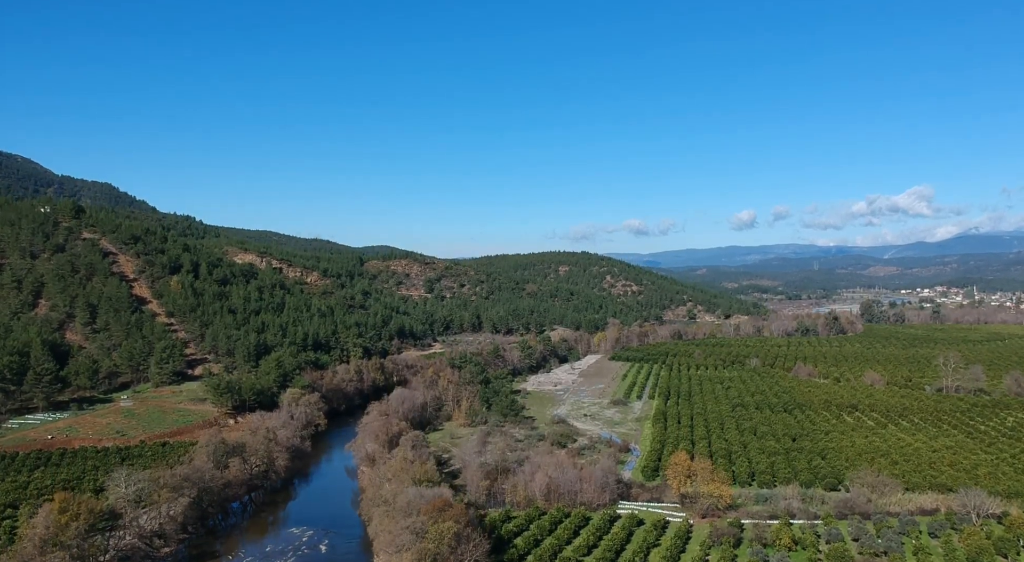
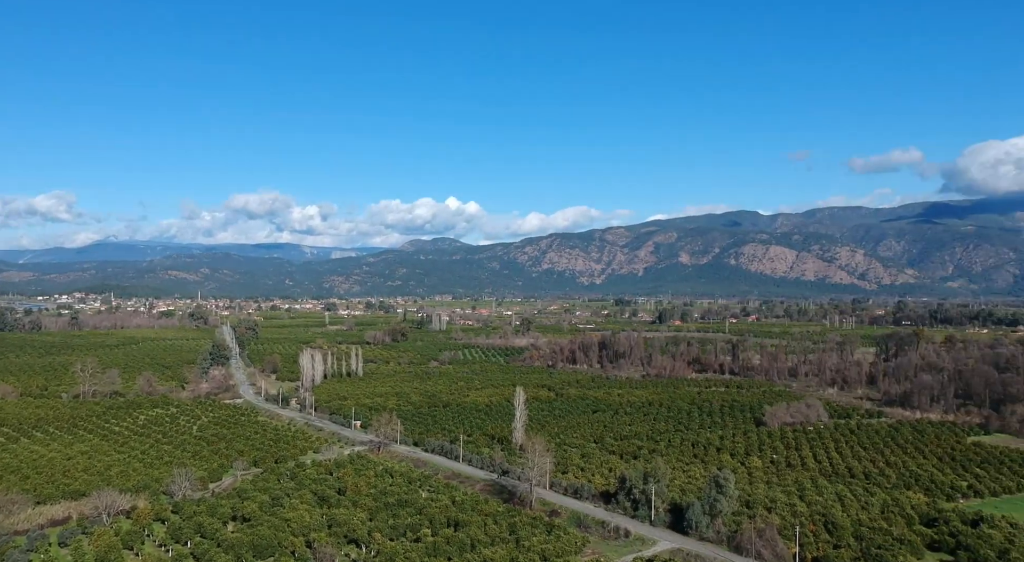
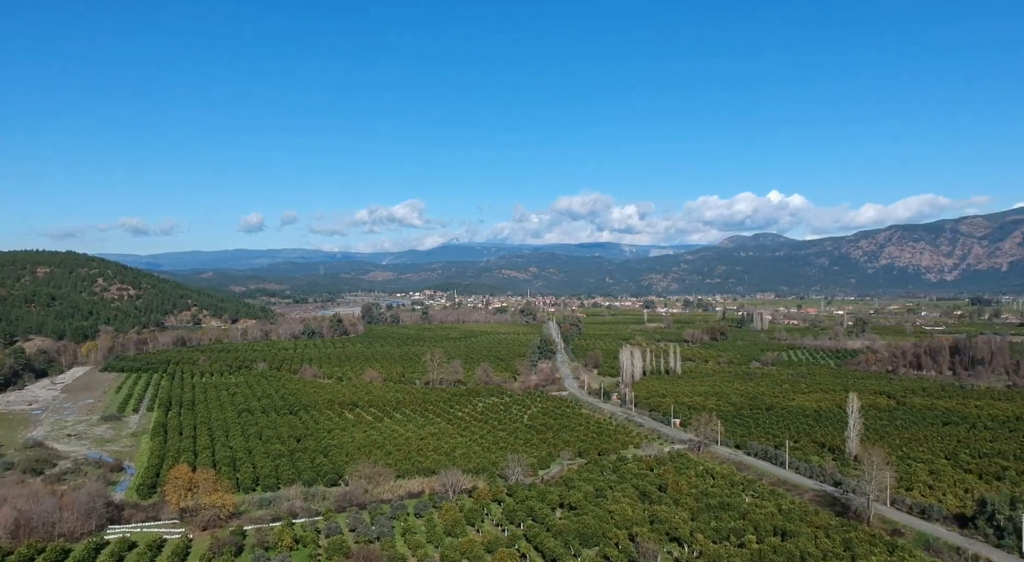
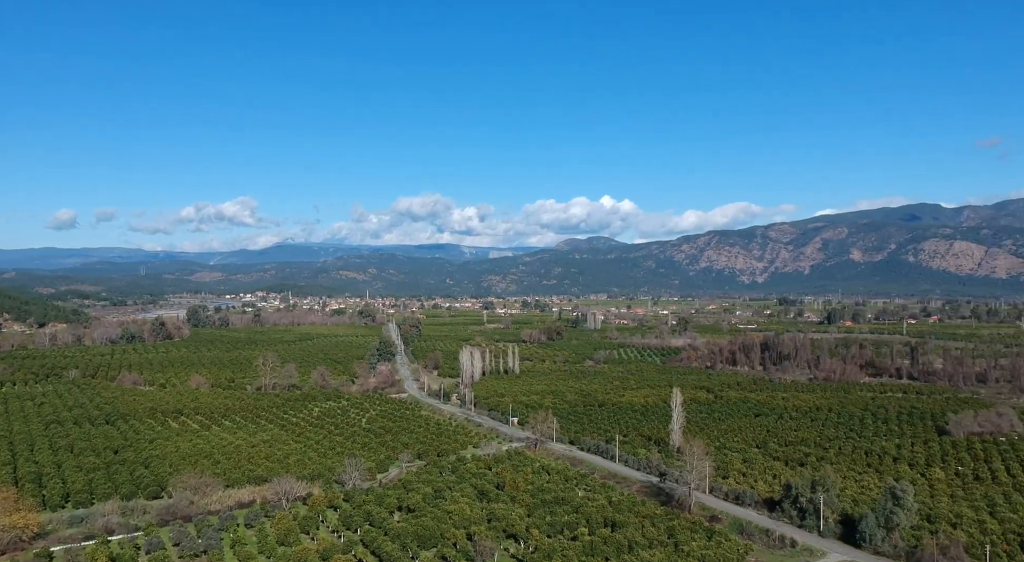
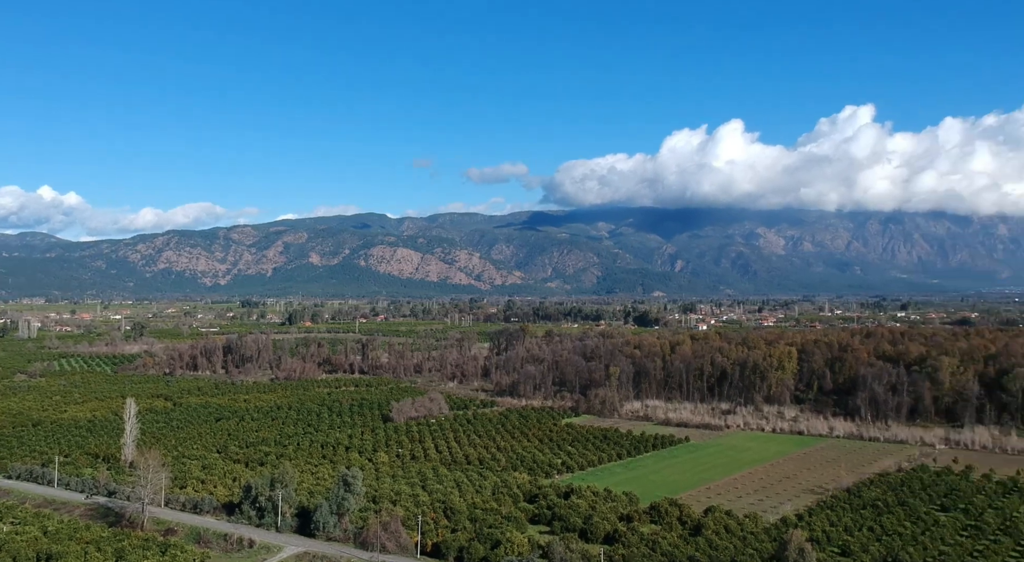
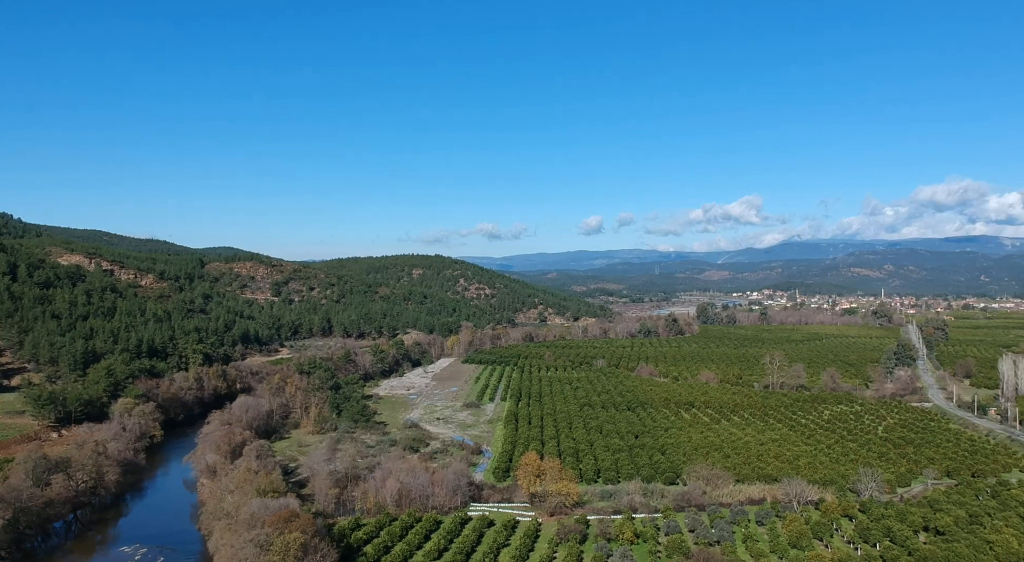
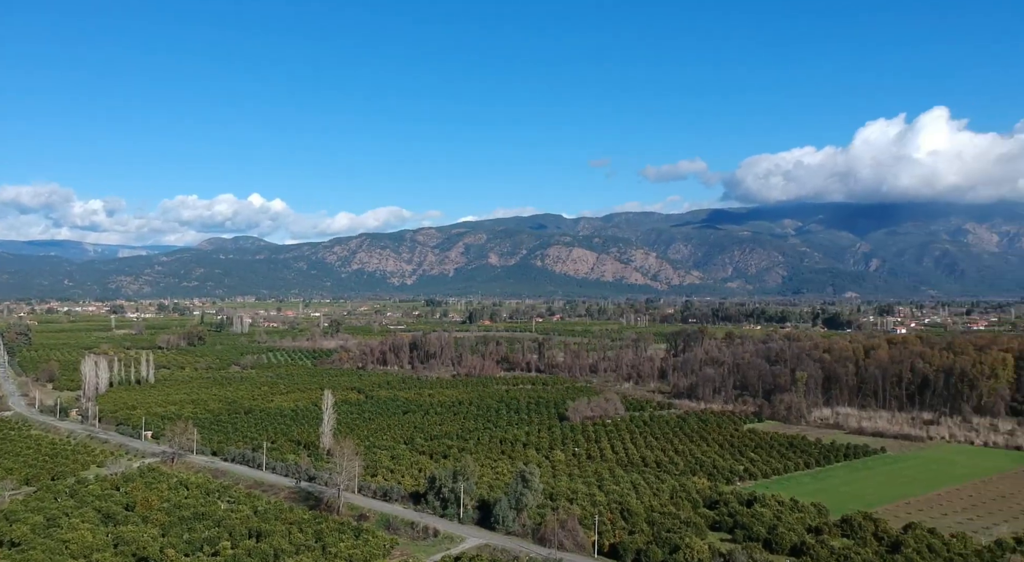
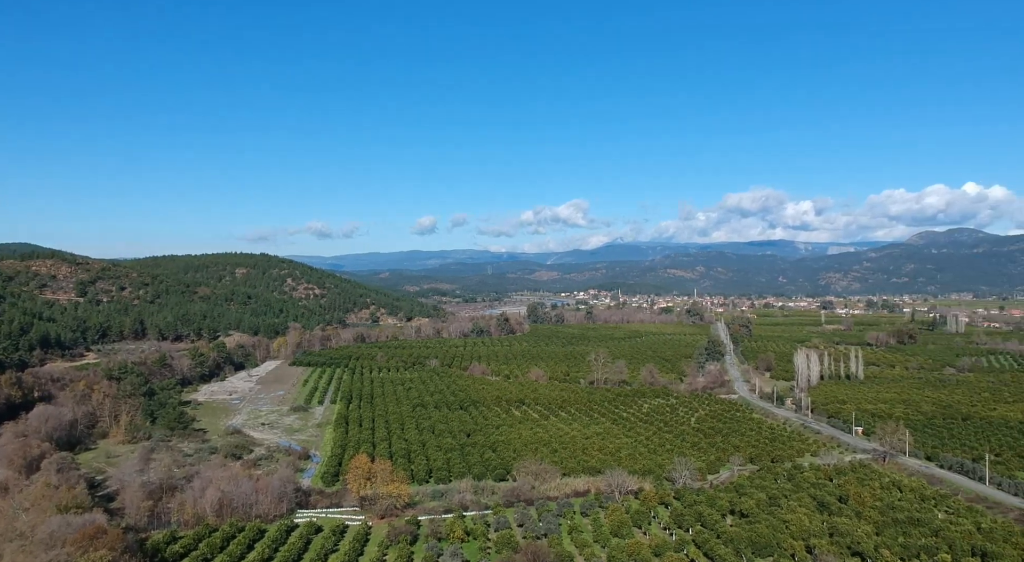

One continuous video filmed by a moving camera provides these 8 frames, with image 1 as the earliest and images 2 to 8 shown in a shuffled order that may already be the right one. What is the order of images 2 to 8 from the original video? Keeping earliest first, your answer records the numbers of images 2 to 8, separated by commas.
6, 8, 3, 4, 2, 7, 5
